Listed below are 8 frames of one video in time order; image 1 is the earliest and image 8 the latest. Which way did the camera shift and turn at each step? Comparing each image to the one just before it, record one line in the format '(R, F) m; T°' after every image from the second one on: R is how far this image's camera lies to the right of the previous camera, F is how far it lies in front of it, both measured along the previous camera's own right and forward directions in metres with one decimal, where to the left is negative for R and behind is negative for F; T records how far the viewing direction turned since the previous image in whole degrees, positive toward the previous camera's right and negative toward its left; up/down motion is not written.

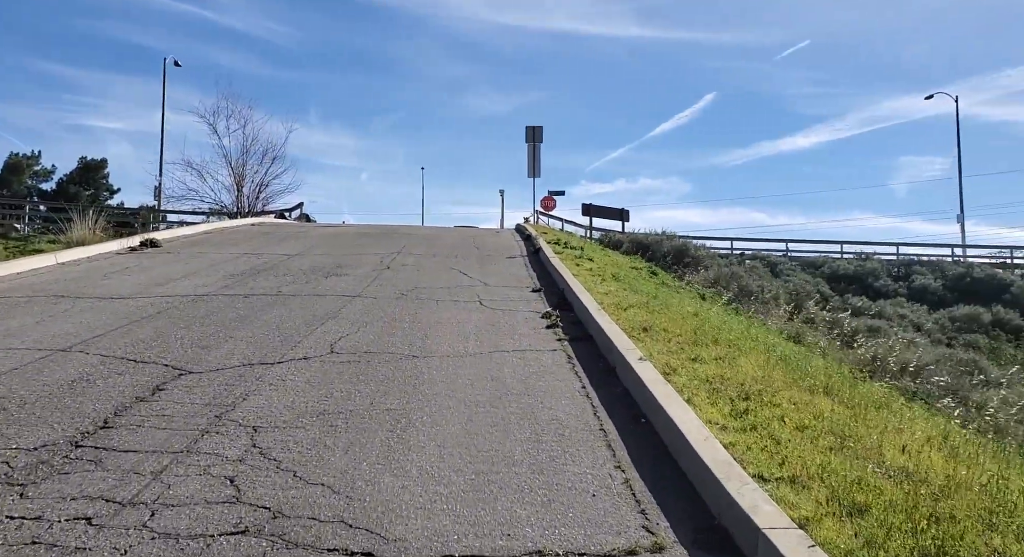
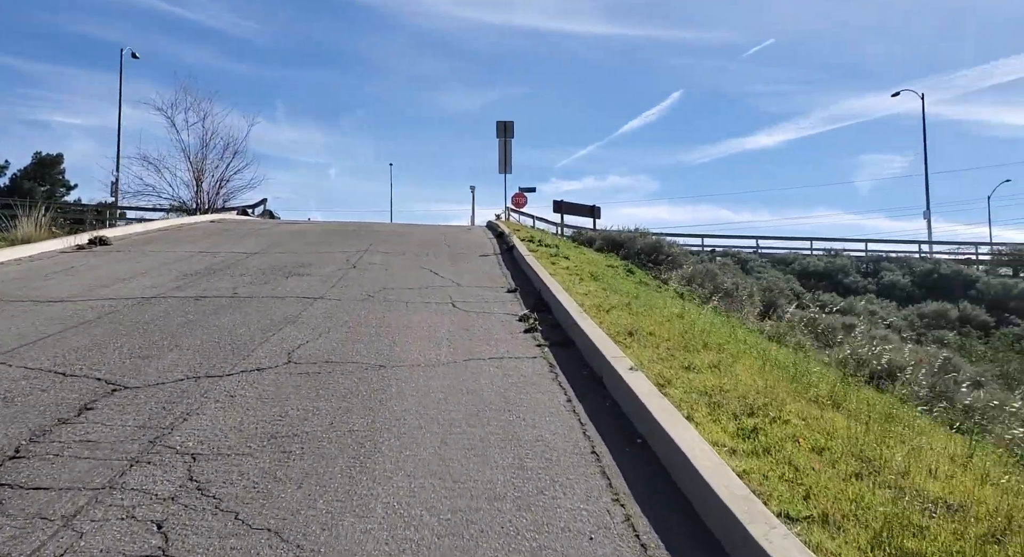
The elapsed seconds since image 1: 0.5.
(-0.1, +0.7) m; +2°
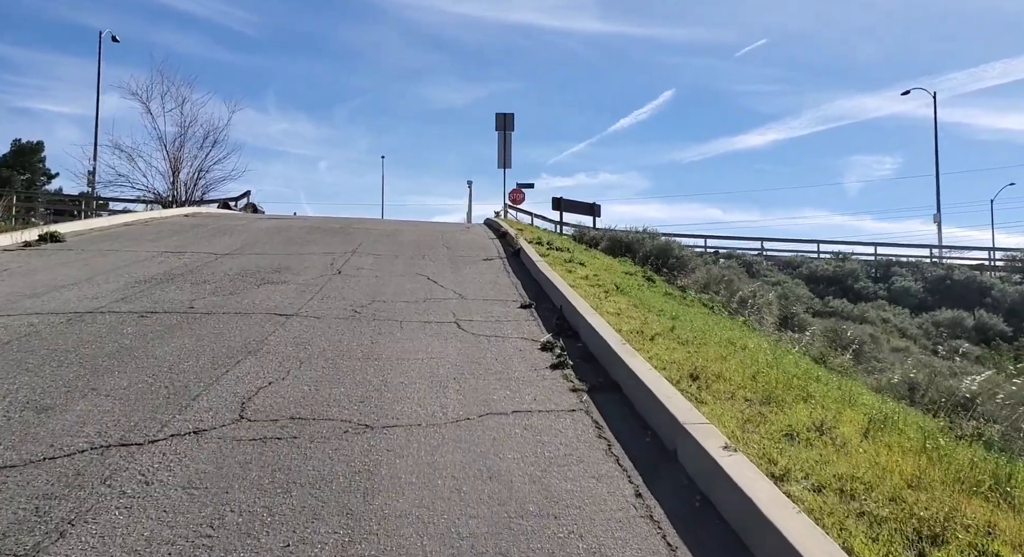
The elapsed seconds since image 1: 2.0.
(-0.3, +2.0) m; +1°
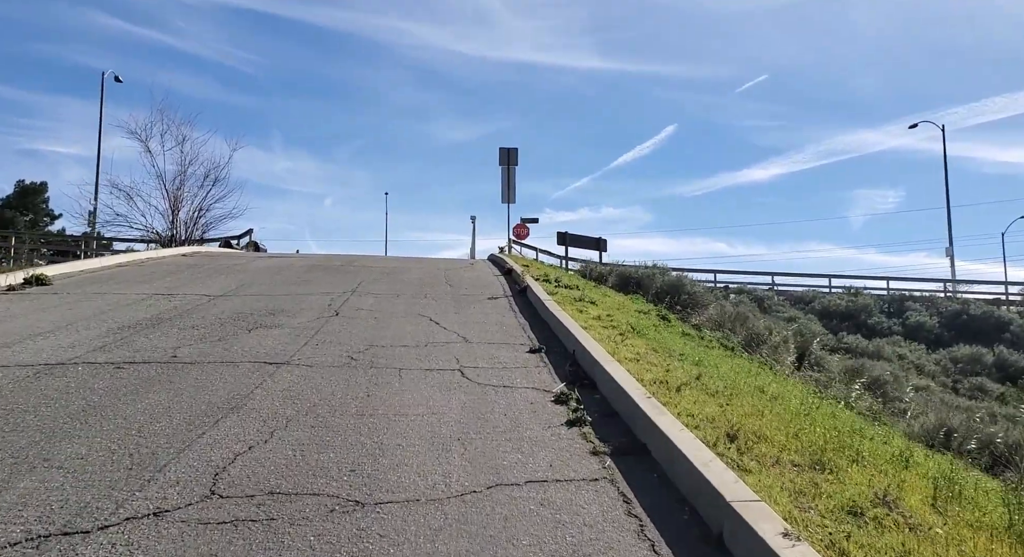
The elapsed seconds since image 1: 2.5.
(0.0, +0.7) m; 0°
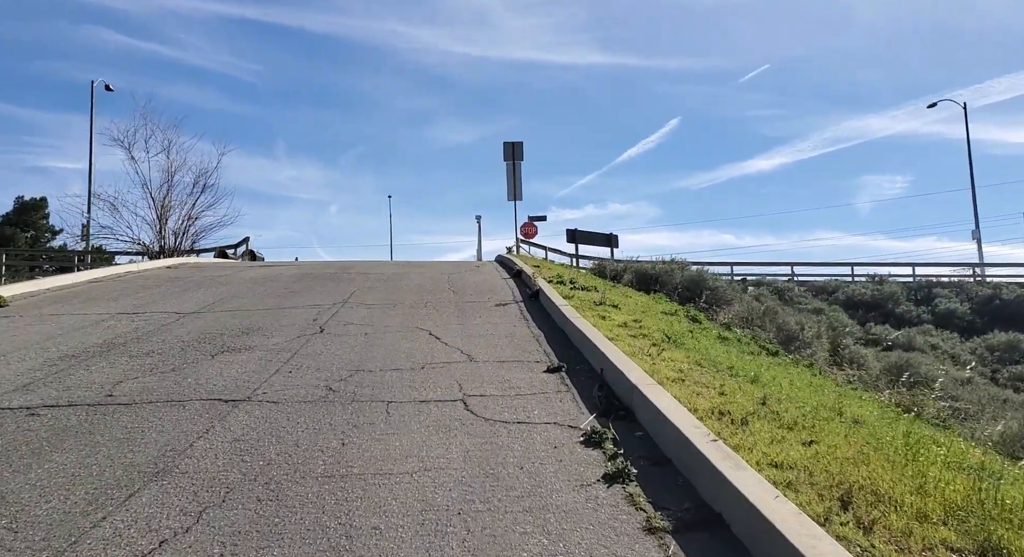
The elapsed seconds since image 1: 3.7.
(0.0, +1.7) m; -1°
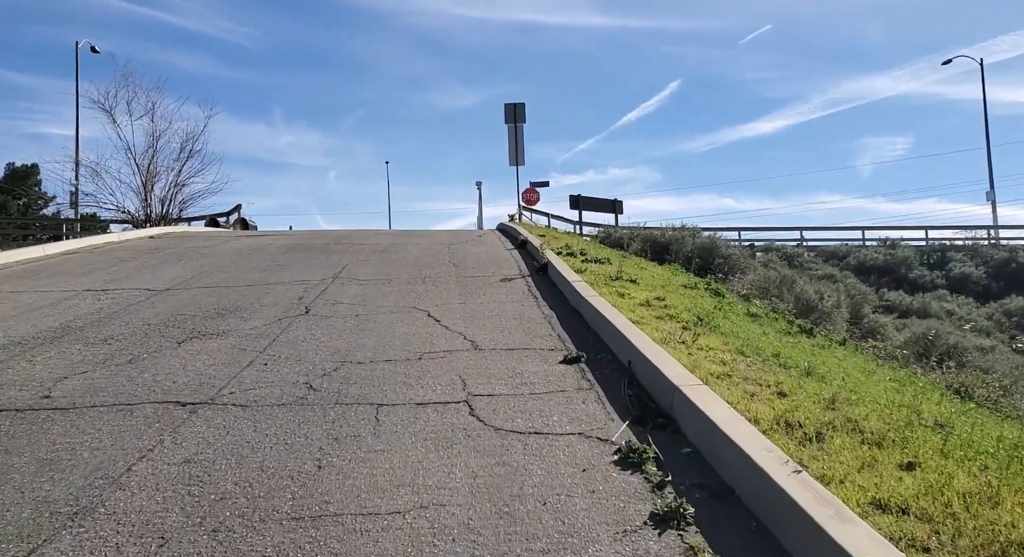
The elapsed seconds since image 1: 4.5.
(-0.1, +1.2) m; 0°
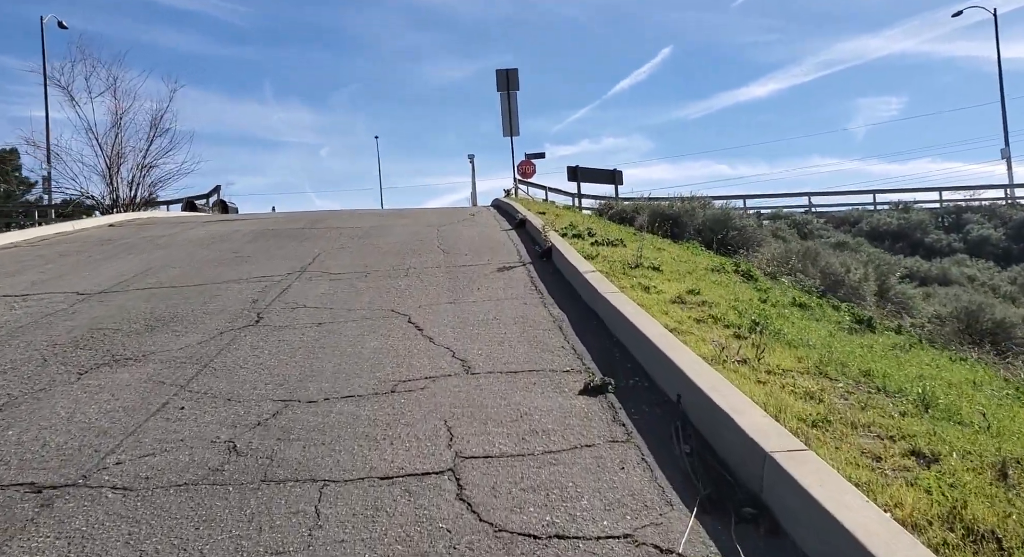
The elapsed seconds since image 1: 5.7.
(0.0, +1.8) m; 0°
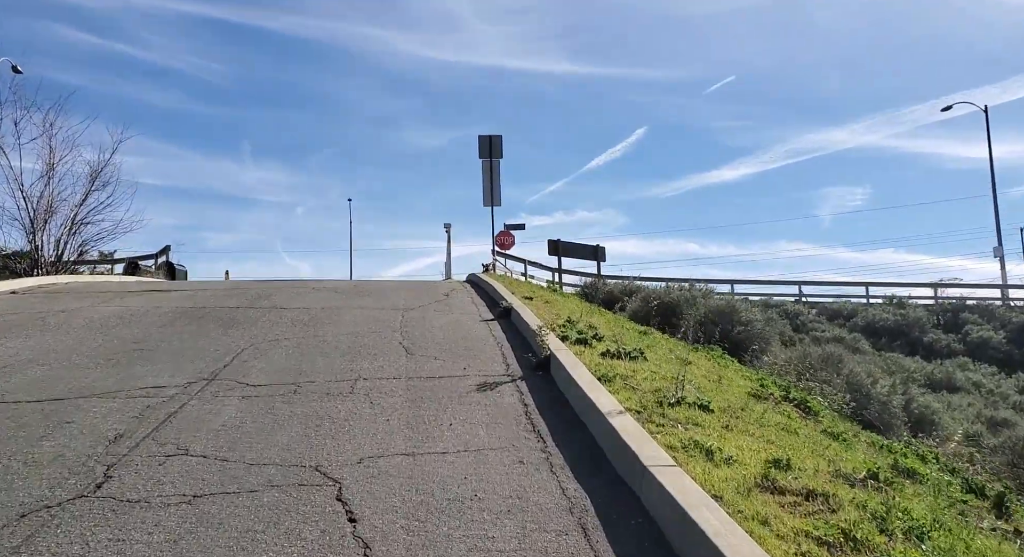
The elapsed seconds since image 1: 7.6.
(-0.2, +2.7) m; +2°
